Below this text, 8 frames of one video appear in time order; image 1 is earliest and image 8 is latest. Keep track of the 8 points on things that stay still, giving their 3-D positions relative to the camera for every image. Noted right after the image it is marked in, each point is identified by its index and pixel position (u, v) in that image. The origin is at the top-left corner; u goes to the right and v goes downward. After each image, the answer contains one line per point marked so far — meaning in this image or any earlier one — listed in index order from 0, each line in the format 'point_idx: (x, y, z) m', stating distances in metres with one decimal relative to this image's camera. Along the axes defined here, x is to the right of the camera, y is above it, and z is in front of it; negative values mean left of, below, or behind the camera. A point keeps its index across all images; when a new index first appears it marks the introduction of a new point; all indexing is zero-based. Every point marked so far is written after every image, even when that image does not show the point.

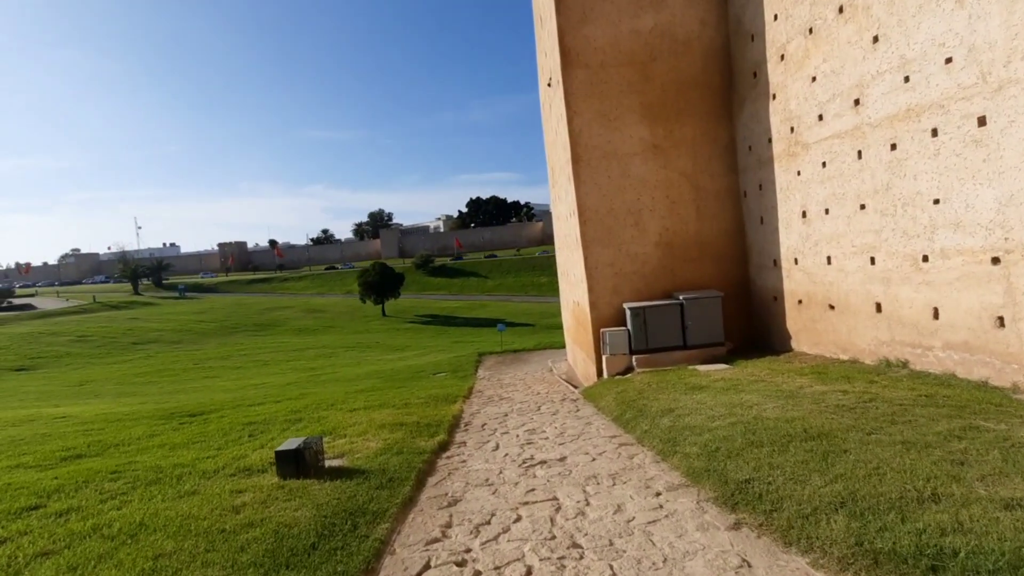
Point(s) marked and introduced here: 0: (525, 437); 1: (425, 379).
0: (+0.2, -1.8, +6.4) m
1: (-2.6, -2.6, +15.2) m
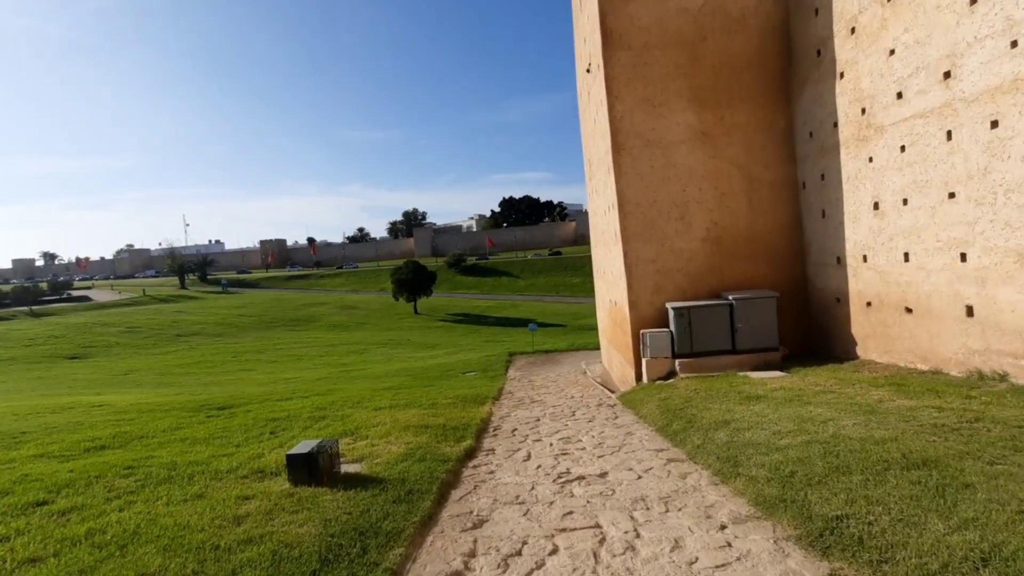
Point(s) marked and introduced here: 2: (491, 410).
0: (+0.5, -1.8, +5.8) m
1: (-1.7, -2.5, +14.7) m
2: (-0.4, -2.0, +8.6) m
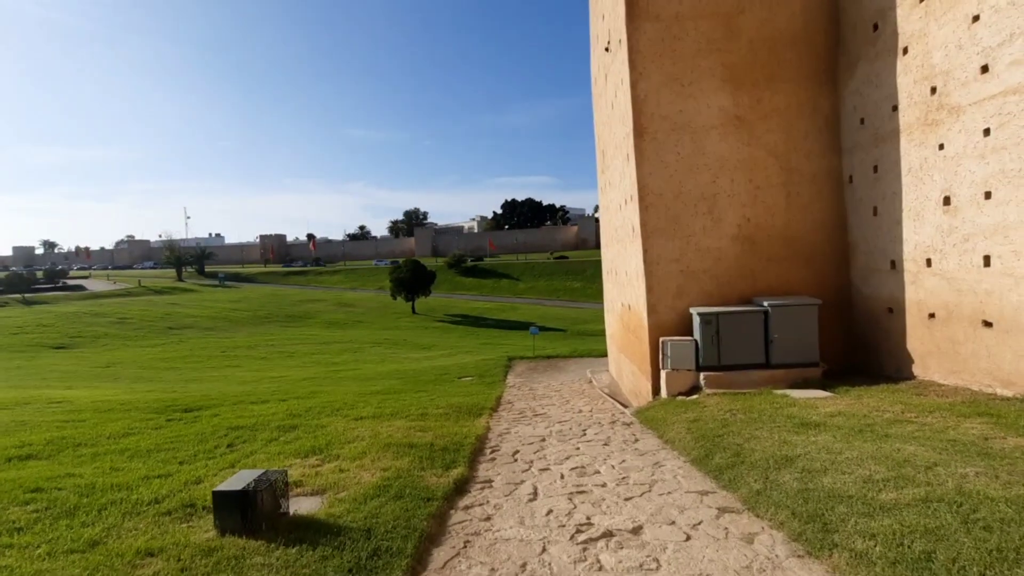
0: (+0.5, -1.7, +4.6) m
1: (-1.7, -2.5, +13.6) m
2: (-0.4, -2.0, +7.5) m
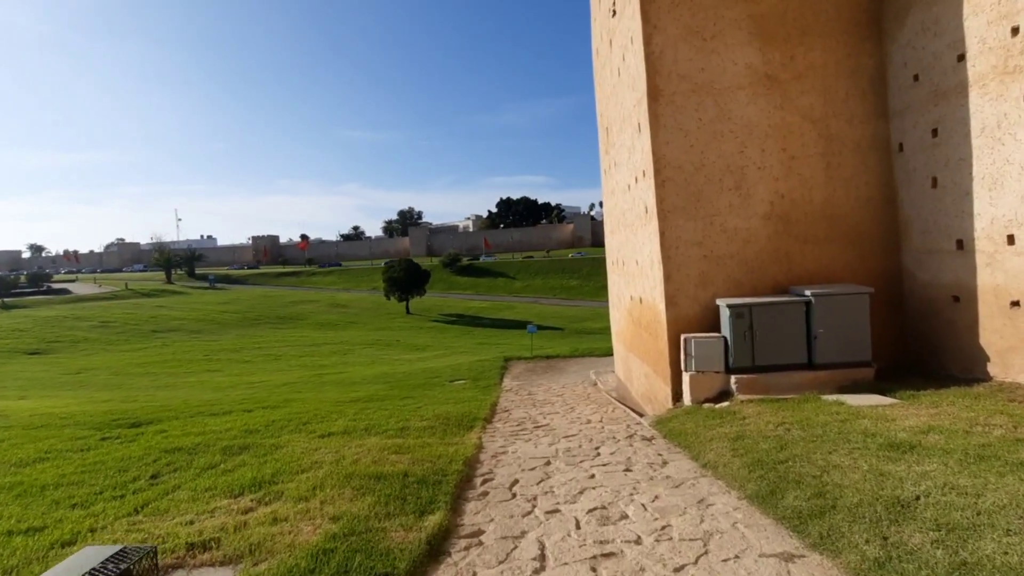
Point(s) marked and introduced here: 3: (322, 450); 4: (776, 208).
0: (+0.5, -1.6, +3.3) m
1: (-1.7, -2.3, +12.3) m
2: (-0.4, -1.8, +6.2) m
3: (-2.1, -1.8, +5.8) m
4: (+3.8, +1.1, +7.5) m
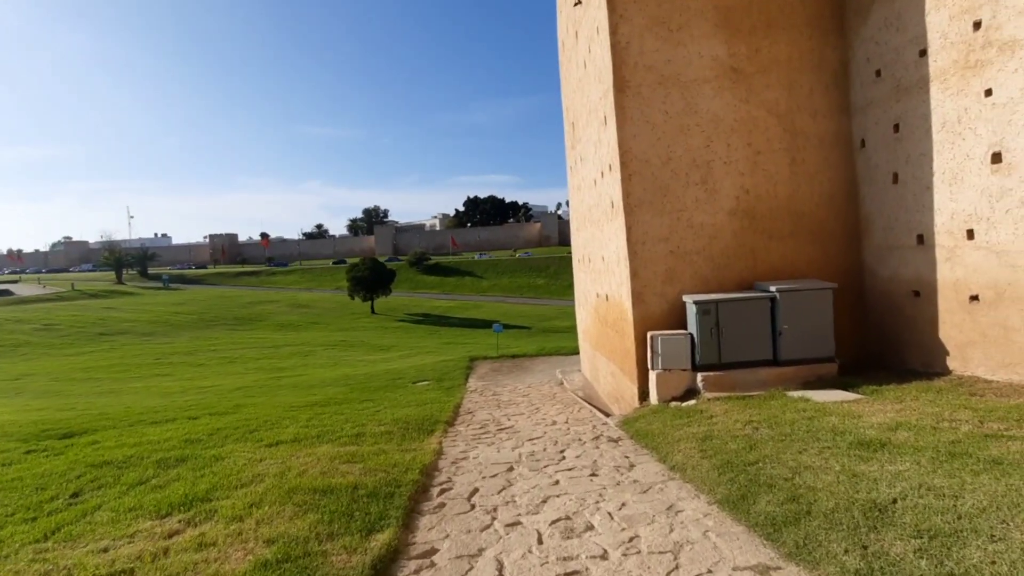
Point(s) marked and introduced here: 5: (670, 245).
0: (+0.3, -1.5, +3.1) m
1: (-2.6, -2.3, +11.8) m
2: (-0.8, -1.8, +5.9) m
3: (-2.5, -1.8, +5.3) m
4: (+3.3, +1.2, +7.4) m
5: (+2.2, +0.6, +7.3) m
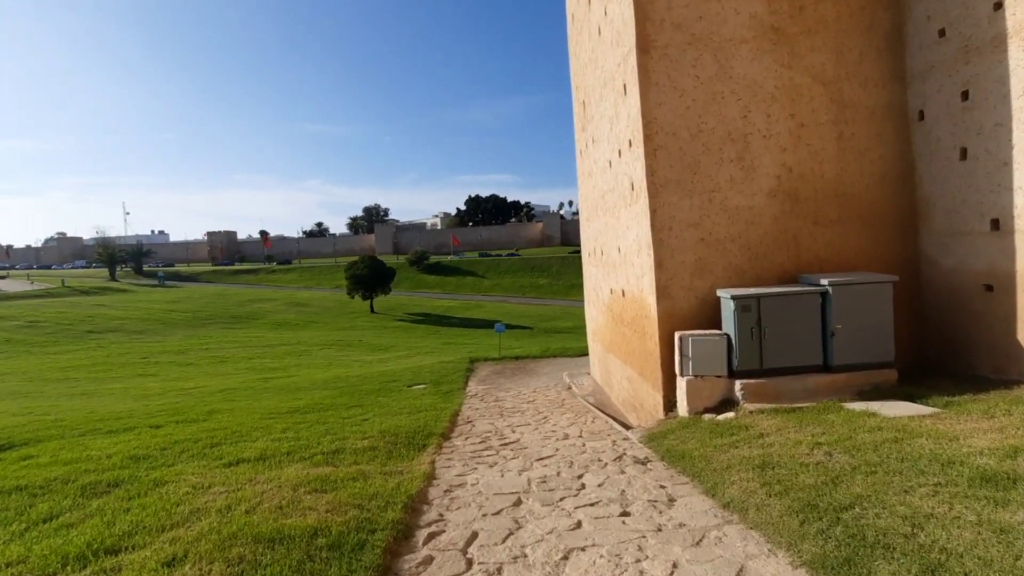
0: (+0.3, -1.5, +2.1) m
1: (-2.5, -2.2, +10.8) m
2: (-0.8, -1.7, +4.9) m
3: (-2.4, -1.7, +4.3) m
4: (+3.3, +1.3, +6.4) m
5: (+2.3, +0.7, +6.3) m
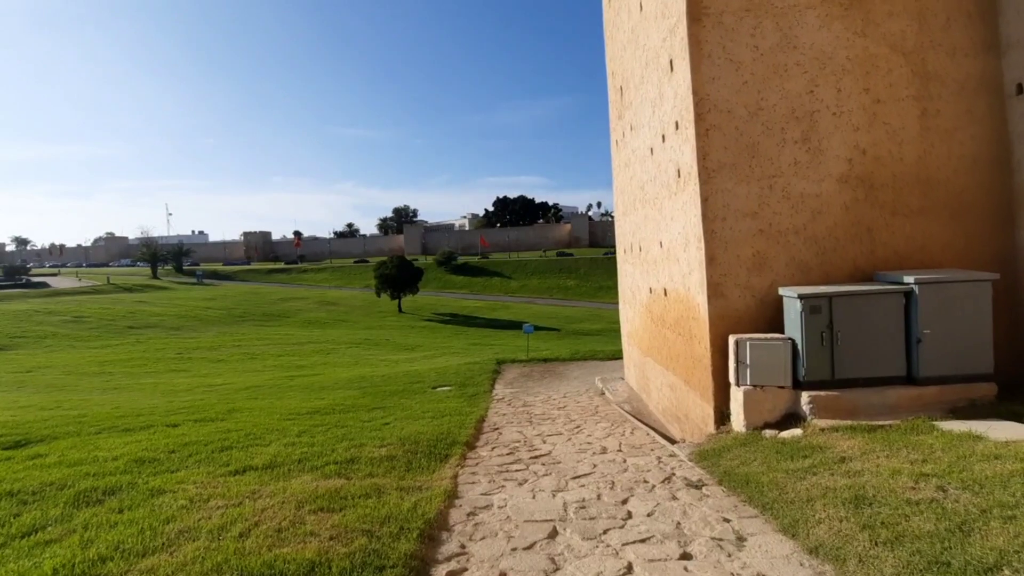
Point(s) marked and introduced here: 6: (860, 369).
0: (+0.4, -1.4, +1.5) m
1: (-1.9, -2.1, +10.4) m
2: (-0.5, -1.6, +4.3) m
3: (-2.2, -1.6, +3.9) m
4: (+3.7, +1.3, +5.6) m
5: (+2.6, +0.7, +5.6) m
6: (+3.3, -0.8, +5.0) m
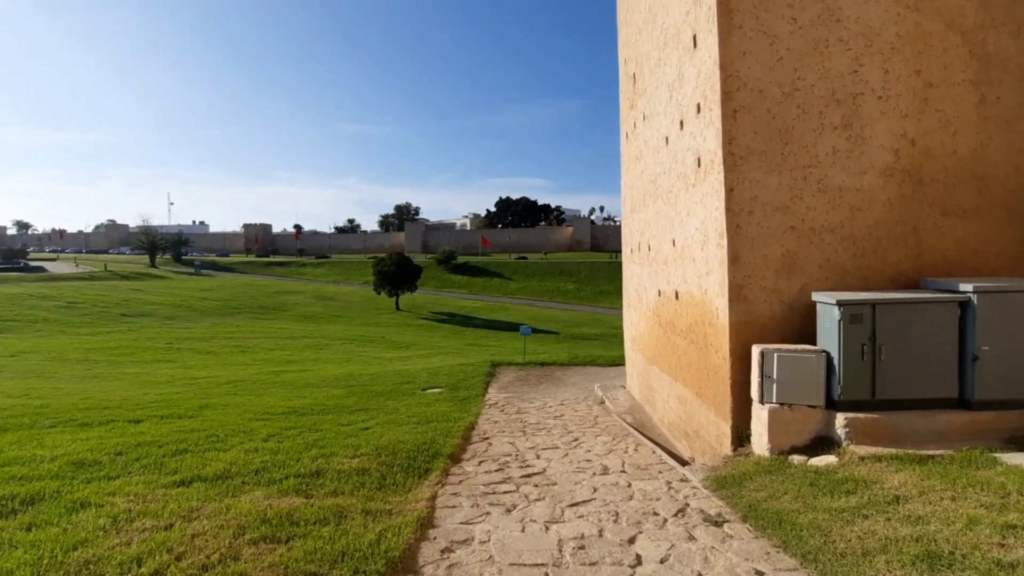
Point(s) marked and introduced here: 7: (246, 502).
0: (+0.4, -1.3, +0.8) m
1: (-2.0, -2.0, +9.7) m
2: (-0.6, -1.6, +3.6) m
3: (-2.3, -1.4, +3.2) m
4: (+3.7, +1.2, +5.0) m
5: (+2.6, +0.7, +4.9) m
6: (+3.2, -0.8, +4.3) m
7: (-1.9, -1.5, +3.7) m
